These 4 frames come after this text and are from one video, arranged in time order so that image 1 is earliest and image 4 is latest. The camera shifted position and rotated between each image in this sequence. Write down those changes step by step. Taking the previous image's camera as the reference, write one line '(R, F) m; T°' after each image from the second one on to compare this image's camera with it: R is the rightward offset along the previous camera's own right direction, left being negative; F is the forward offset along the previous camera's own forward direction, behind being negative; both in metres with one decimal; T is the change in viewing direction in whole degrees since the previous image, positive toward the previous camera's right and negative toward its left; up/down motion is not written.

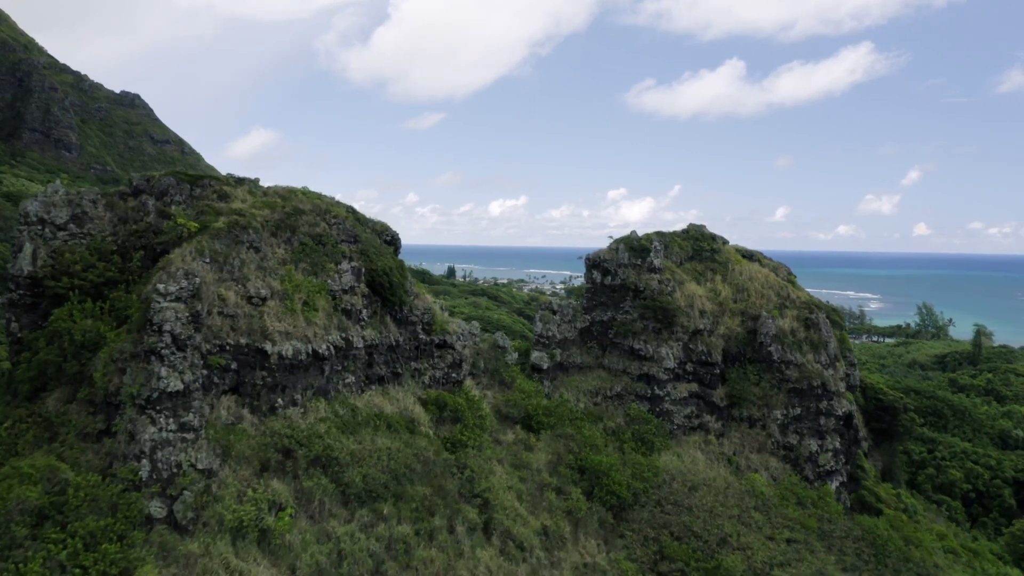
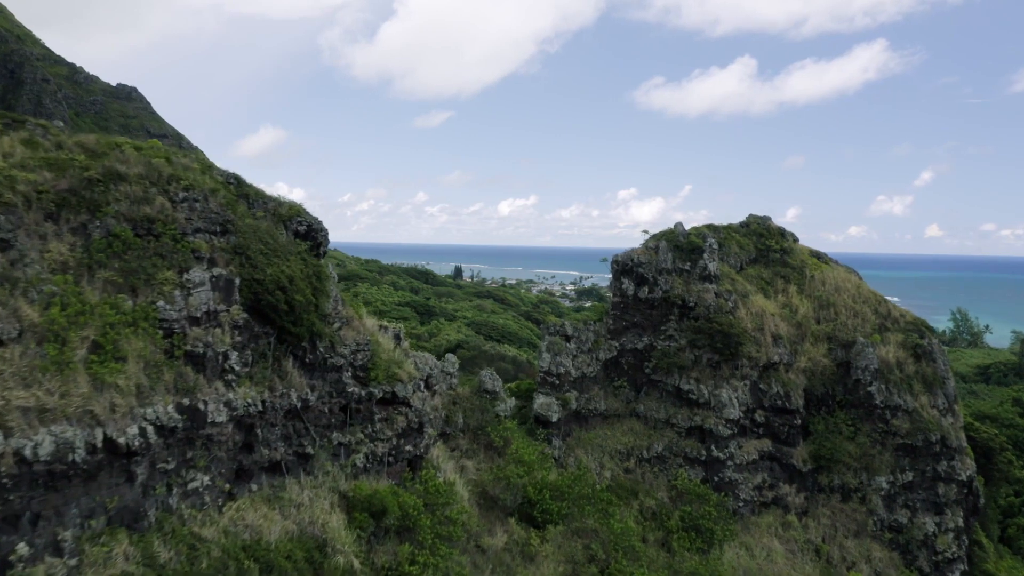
(+0.3, +8.1) m; -1°
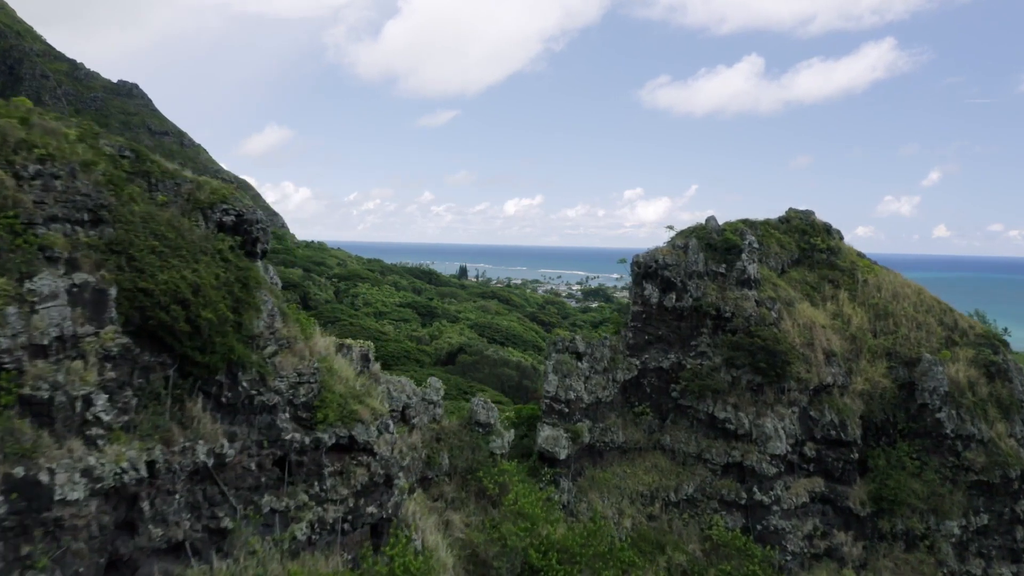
(+0.1, +3.2) m; 0°
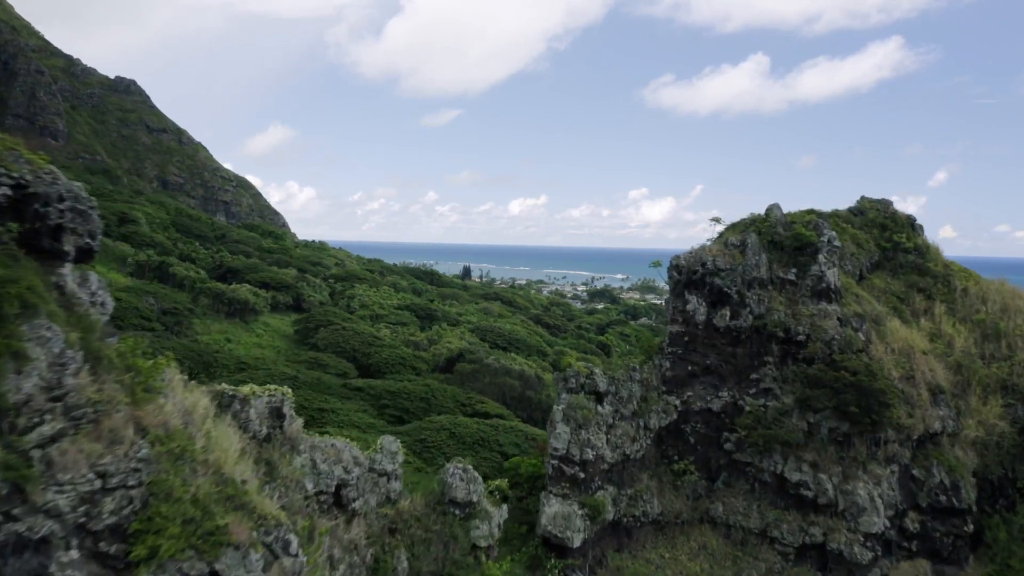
(+0.1, +4.2) m; 0°
